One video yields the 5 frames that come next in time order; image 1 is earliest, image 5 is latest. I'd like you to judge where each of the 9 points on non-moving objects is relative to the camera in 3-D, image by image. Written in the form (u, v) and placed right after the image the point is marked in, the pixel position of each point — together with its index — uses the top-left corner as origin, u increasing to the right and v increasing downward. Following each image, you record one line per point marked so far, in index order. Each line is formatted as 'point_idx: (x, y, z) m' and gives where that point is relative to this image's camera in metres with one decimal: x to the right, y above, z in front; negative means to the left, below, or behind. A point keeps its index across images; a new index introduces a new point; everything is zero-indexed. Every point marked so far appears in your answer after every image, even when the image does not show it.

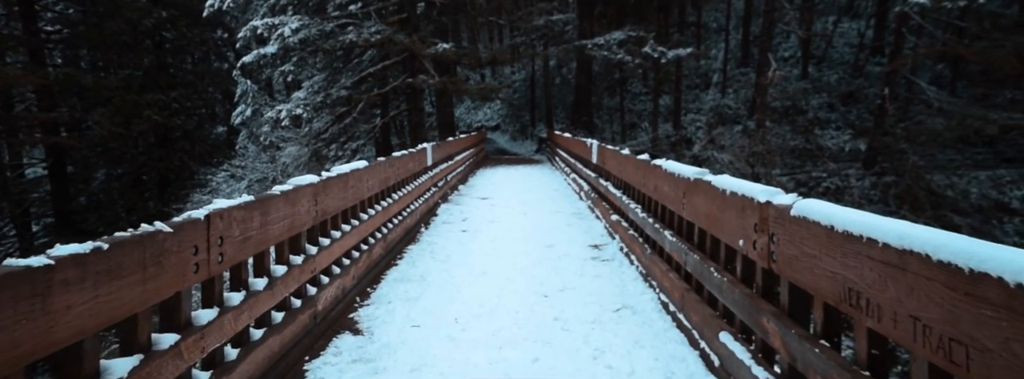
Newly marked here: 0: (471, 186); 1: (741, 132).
0: (-0.7, +0.1, +11.8) m
1: (+6.9, +1.8, +19.7) m
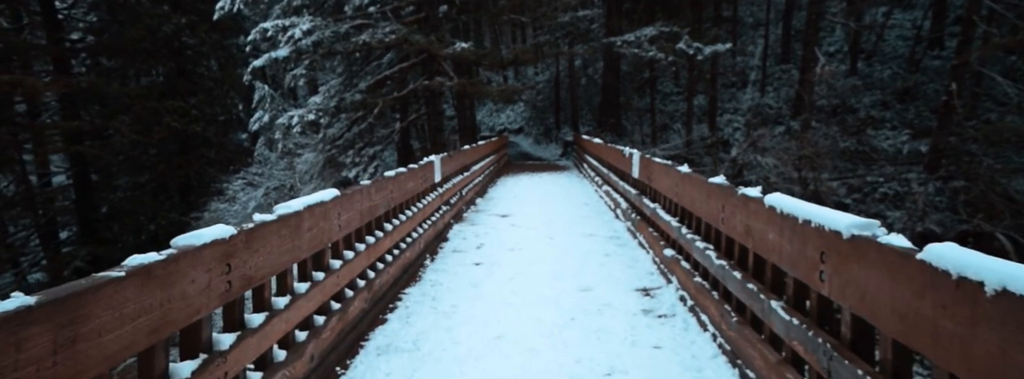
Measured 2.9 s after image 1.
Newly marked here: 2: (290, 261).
0: (-0.3, -0.2, +10.5) m
1: (+7.6, +1.6, +18.1) m
2: (-0.9, -0.3, +2.8) m
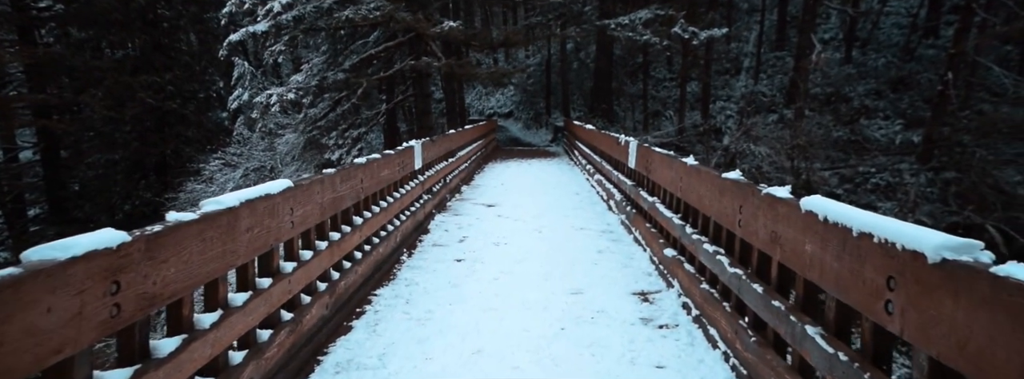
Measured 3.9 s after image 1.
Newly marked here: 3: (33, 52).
0: (-0.5, 0.0, +9.9) m
1: (+7.3, +1.8, +17.6) m
2: (-1.0, -0.3, +2.3) m
3: (-9.4, +2.7, +12.7) m
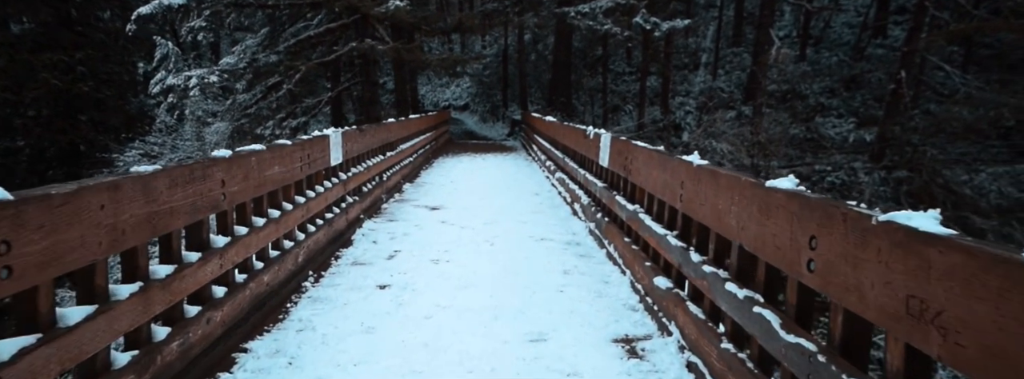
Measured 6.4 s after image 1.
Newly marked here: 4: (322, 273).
0: (-1.2, +0.1, +8.6) m
1: (+6.1, +1.9, +16.8) m
2: (-1.2, -0.3, +1.0) m
3: (-10.3, +2.8, +10.7) m
4: (-1.3, -0.5, +4.3) m
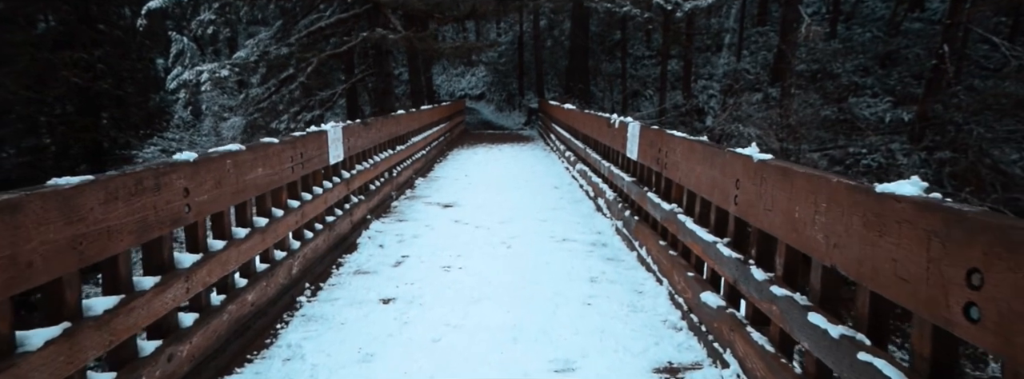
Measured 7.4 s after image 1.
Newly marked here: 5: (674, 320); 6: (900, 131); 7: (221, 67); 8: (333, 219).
0: (-1.0, +0.1, +8.2) m
1: (+6.5, +2.2, +16.1) m
2: (-1.2, -0.4, +0.5) m
3: (-10.0, +2.7, +10.5) m
4: (-1.1, -0.5, +3.9) m
5: (+0.8, -0.6, +3.2) m
6: (+8.9, +1.2, +14.3) m
7: (-6.1, +2.6, +13.6) m
8: (-1.2, -0.2, +4.4) m
